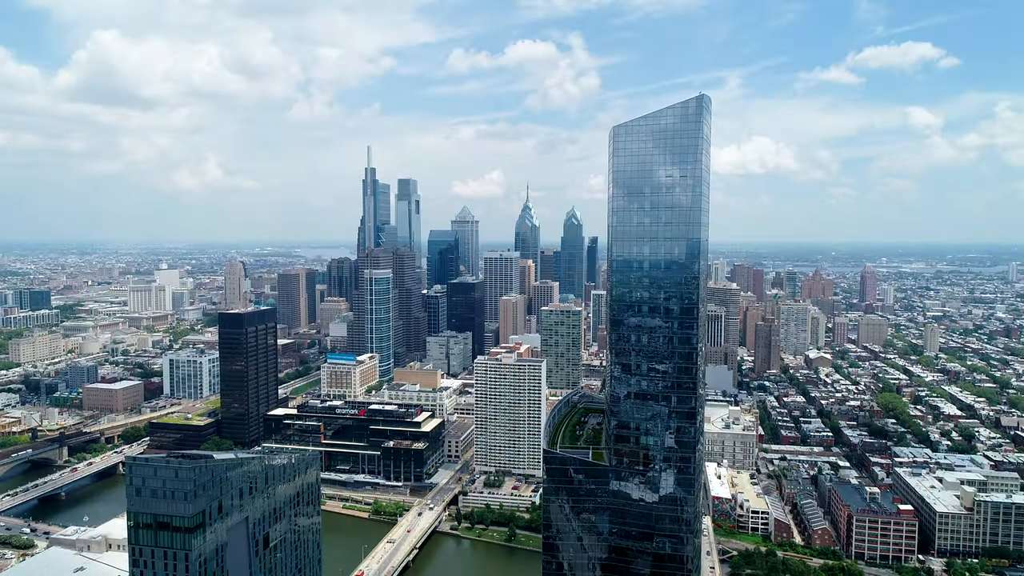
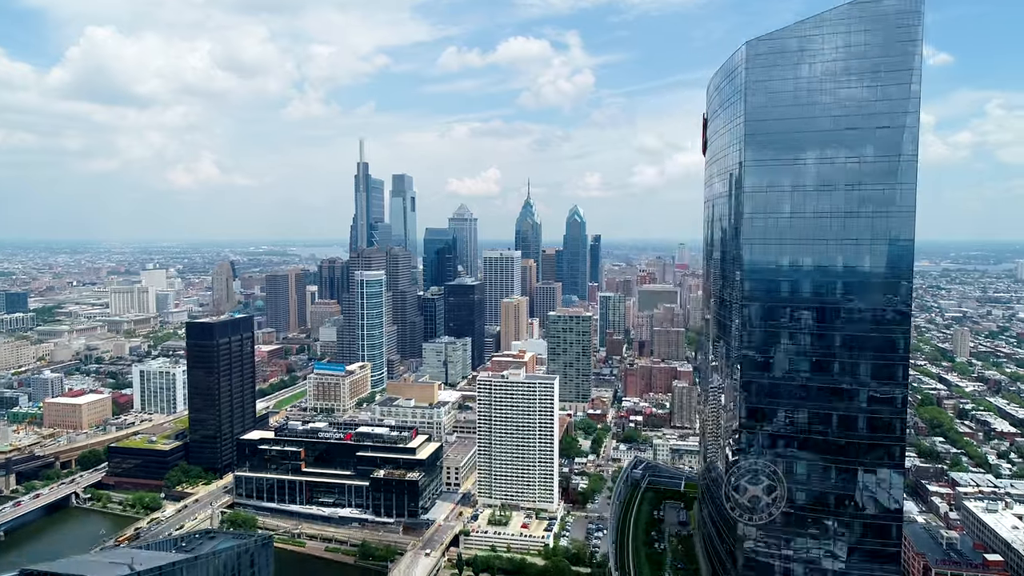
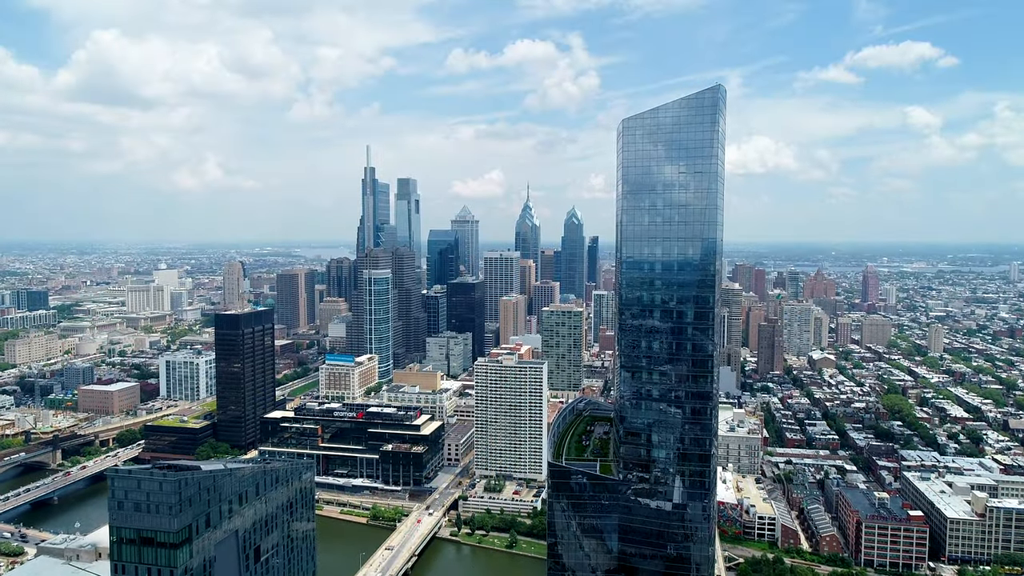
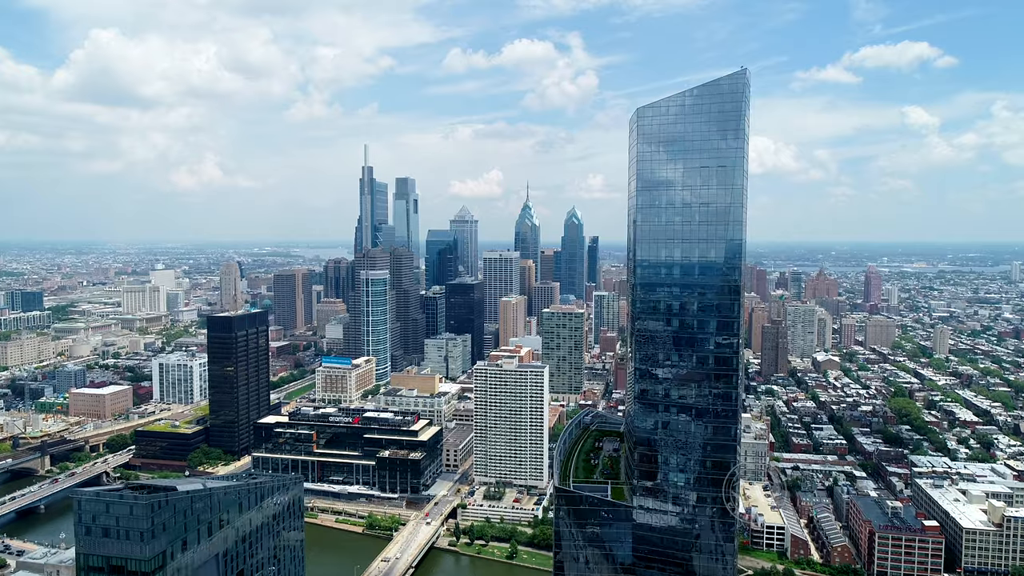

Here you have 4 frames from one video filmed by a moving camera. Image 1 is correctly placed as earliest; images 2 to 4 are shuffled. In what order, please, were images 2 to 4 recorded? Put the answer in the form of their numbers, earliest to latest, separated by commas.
3, 4, 2
